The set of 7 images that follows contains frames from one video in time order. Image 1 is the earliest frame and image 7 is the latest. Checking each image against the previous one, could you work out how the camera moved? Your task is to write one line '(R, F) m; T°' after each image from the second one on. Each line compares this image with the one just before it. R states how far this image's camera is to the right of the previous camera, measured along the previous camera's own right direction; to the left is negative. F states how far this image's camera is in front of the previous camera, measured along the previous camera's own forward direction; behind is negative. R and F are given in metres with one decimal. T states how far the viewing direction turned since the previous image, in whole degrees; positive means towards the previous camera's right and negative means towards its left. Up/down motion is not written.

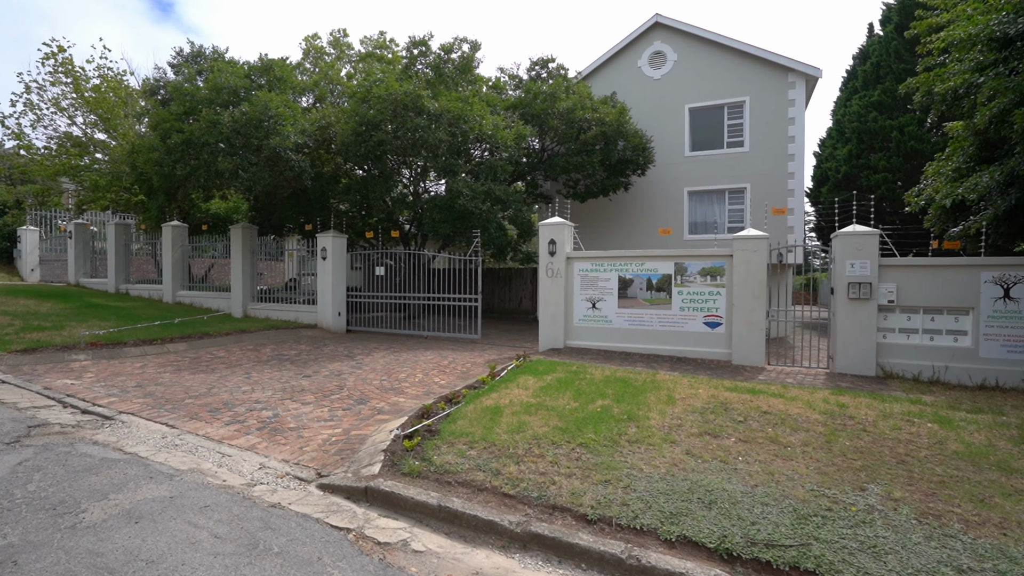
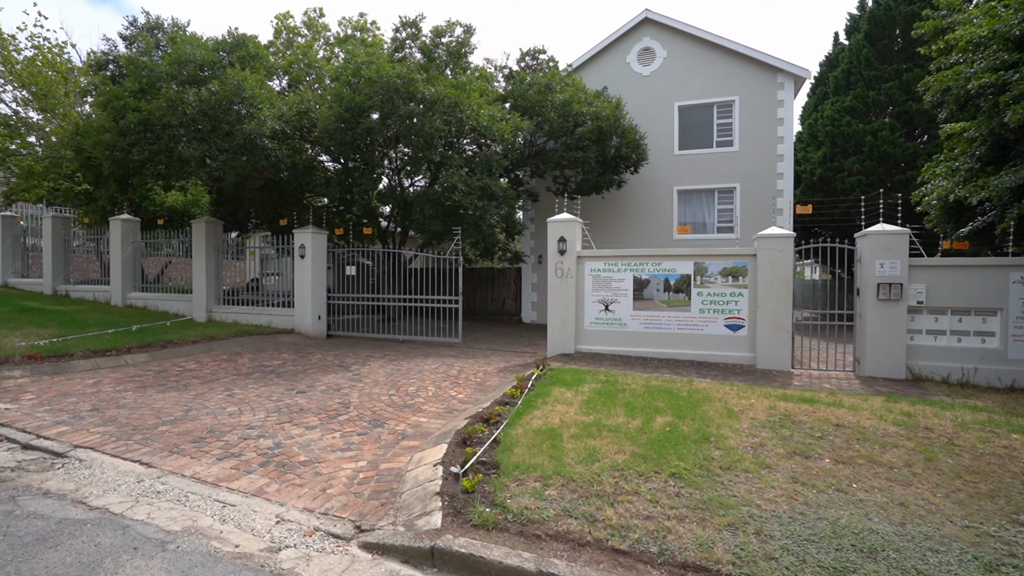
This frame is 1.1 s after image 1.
(-1.0, +1.0) m; +5°
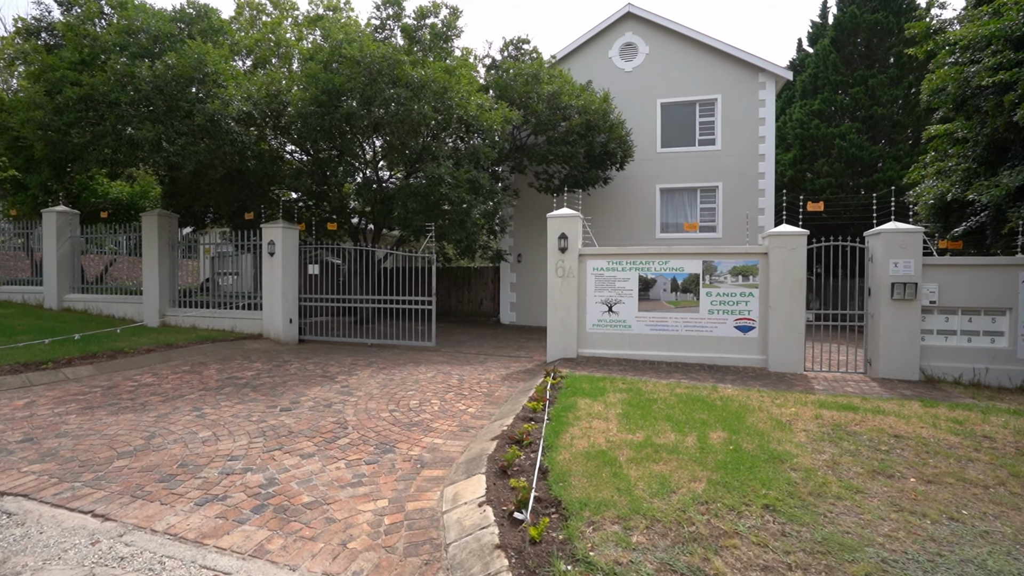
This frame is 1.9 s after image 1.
(-0.8, +0.8) m; +5°
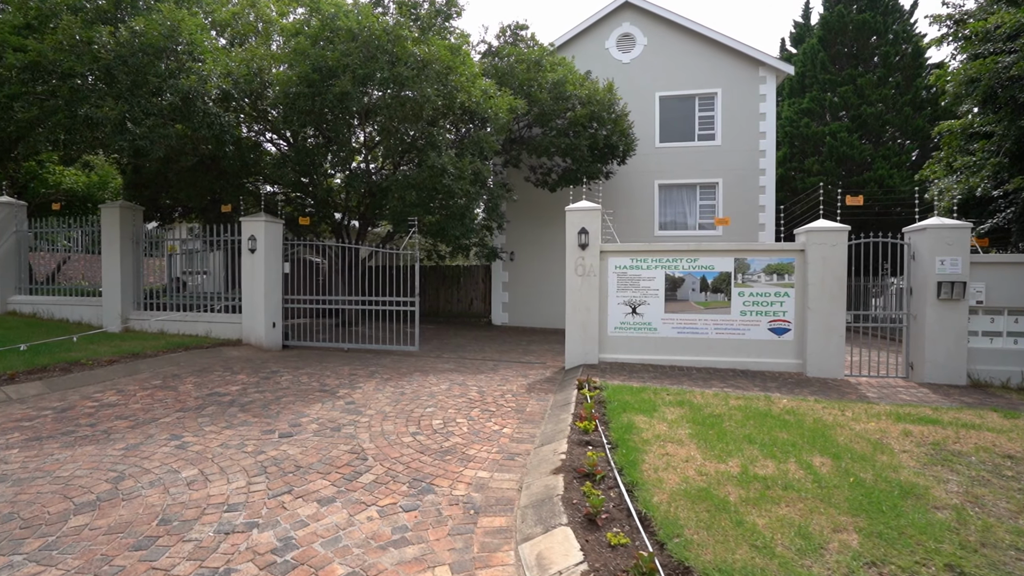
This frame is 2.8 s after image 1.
(-0.8, +1.0) m; +3°
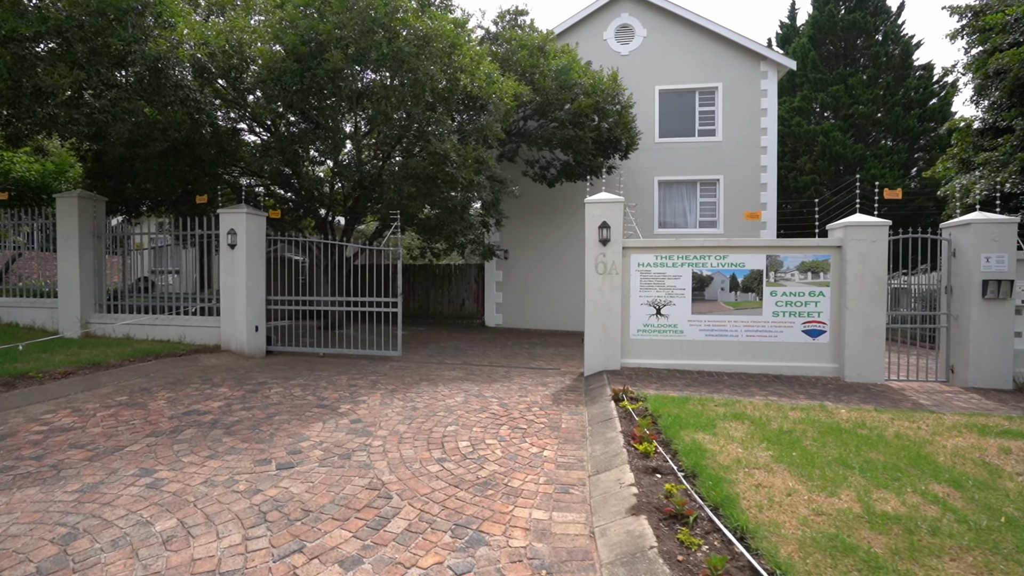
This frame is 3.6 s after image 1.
(-0.6, +0.9) m; +3°
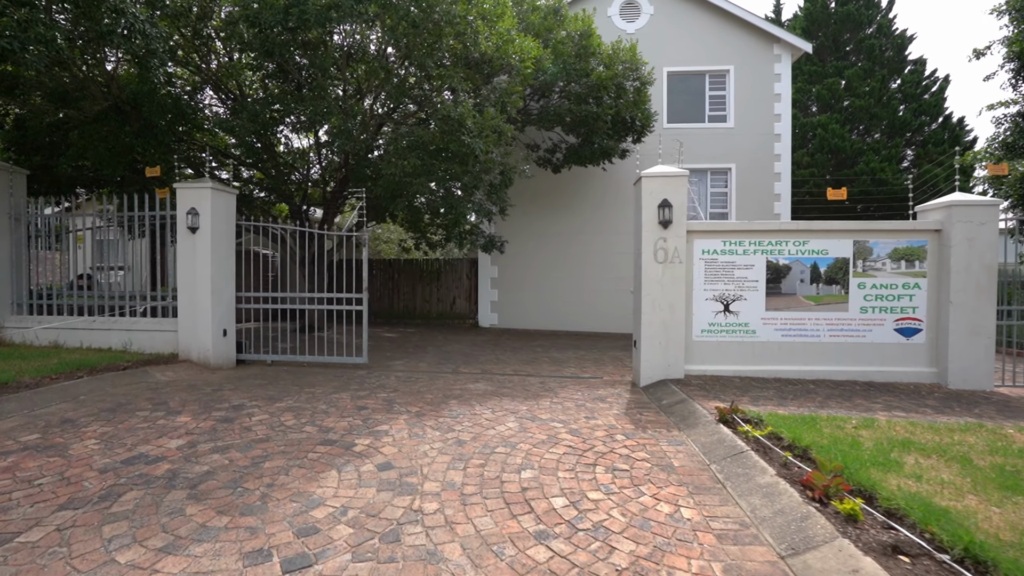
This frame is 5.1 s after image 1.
(-1.0, +1.7) m; +4°
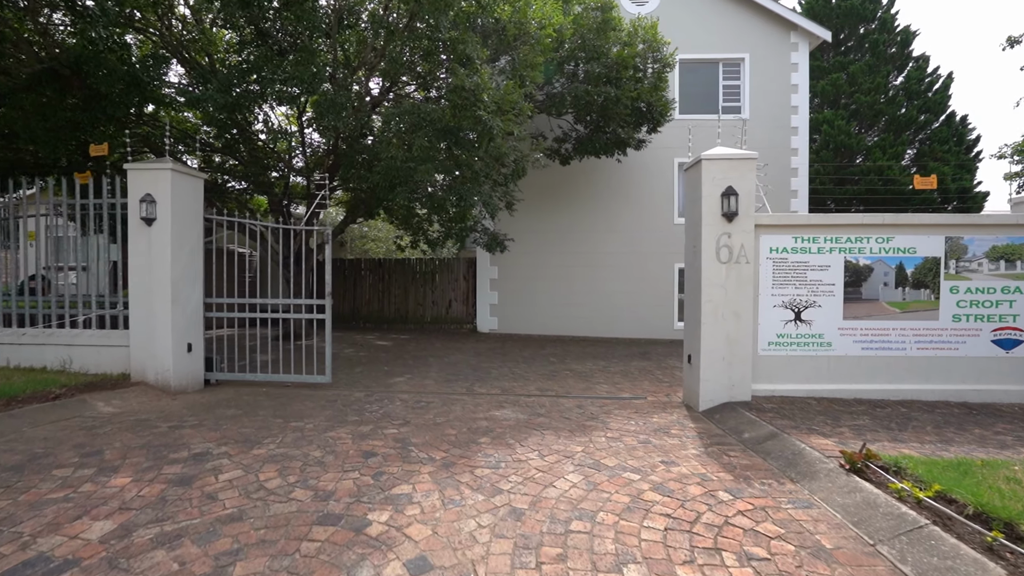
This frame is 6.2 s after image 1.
(-0.6, +1.3) m; +2°
